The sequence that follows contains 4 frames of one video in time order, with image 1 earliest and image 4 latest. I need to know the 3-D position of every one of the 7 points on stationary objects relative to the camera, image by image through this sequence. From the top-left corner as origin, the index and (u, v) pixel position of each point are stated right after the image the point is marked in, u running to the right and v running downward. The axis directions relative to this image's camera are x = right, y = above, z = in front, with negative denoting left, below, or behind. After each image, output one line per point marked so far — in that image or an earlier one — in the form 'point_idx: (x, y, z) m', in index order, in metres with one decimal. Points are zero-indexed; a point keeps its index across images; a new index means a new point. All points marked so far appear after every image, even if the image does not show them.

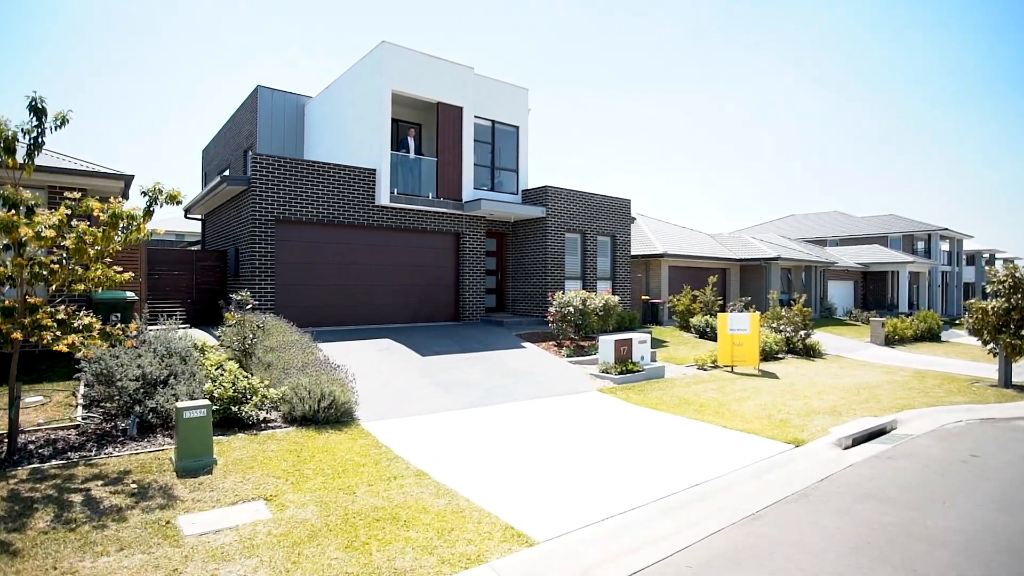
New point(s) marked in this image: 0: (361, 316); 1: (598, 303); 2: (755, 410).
0: (-3.5, -0.7, +12.8) m
1: (+2.0, -0.3, +12.7) m
2: (+3.8, -1.9, +8.5) m
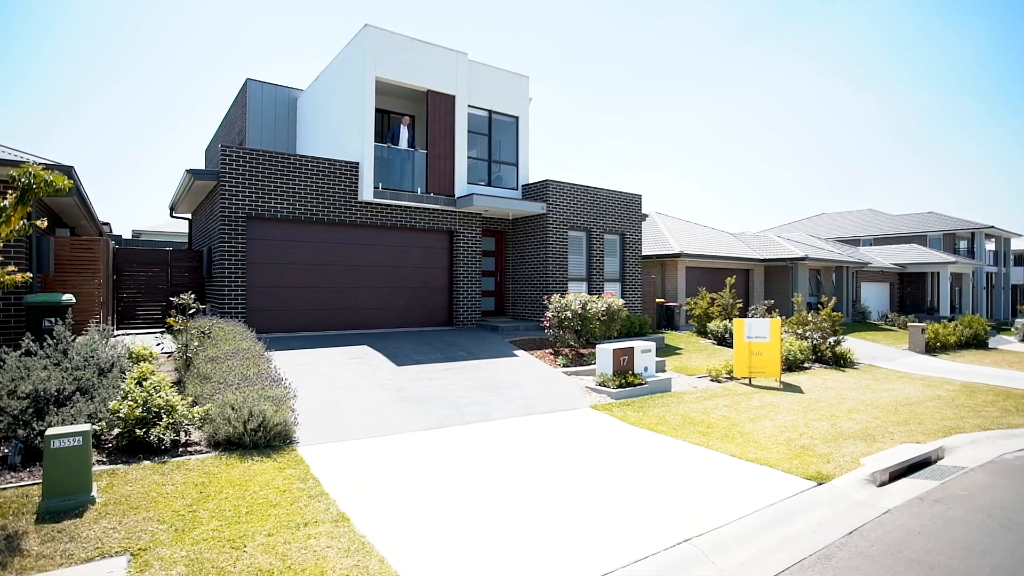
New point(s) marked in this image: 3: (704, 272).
0: (-3.6, -0.7, +11.9) m
1: (+1.8, -0.4, +11.5) m
2: (+3.4, -1.9, +7.3) m
3: (+6.9, +0.6, +20.0) m
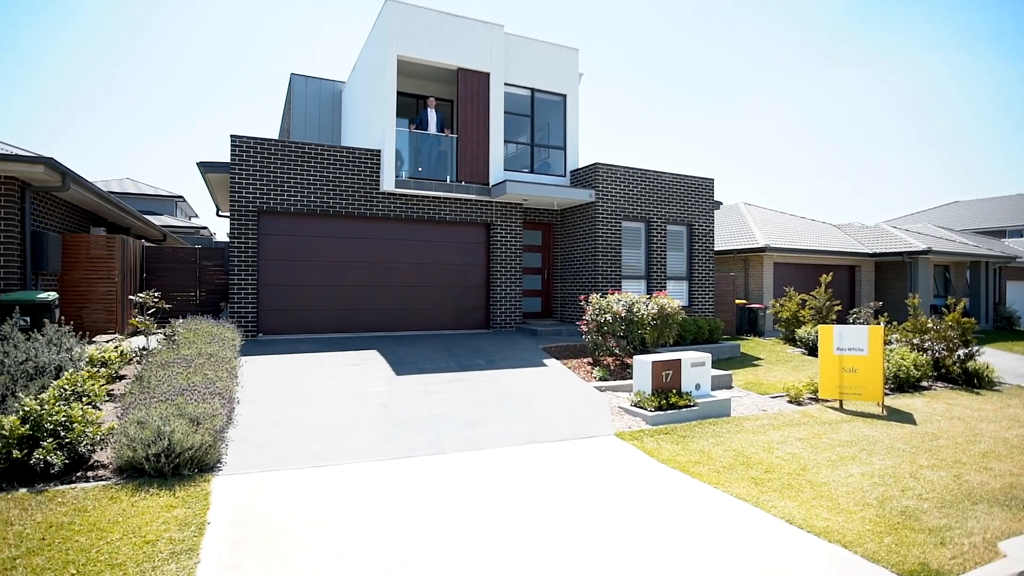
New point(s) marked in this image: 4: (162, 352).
0: (-2.9, -0.7, +11.0) m
1: (+2.4, -0.4, +9.7) m
2: (+3.3, -1.9, +5.2) m
3: (+8.9, +0.6, +17.2) m
4: (-4.2, -0.8, +6.6) m
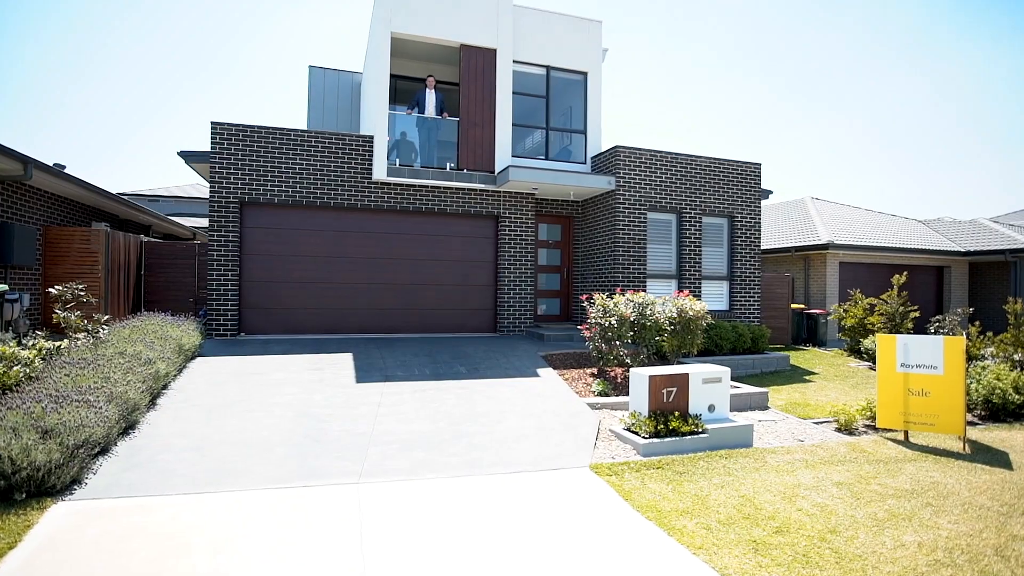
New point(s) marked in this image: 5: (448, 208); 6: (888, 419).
0: (-2.8, -0.6, +10.1) m
1: (+2.3, -0.3, +8.1) m
2: (+2.6, -1.8, +3.6) m
3: (+9.6, +0.5, +14.8) m
4: (-4.6, -0.7, +6.0) m
5: (-1.2, +1.5, +10.5) m
6: (+4.4, -1.5, +6.5) m
